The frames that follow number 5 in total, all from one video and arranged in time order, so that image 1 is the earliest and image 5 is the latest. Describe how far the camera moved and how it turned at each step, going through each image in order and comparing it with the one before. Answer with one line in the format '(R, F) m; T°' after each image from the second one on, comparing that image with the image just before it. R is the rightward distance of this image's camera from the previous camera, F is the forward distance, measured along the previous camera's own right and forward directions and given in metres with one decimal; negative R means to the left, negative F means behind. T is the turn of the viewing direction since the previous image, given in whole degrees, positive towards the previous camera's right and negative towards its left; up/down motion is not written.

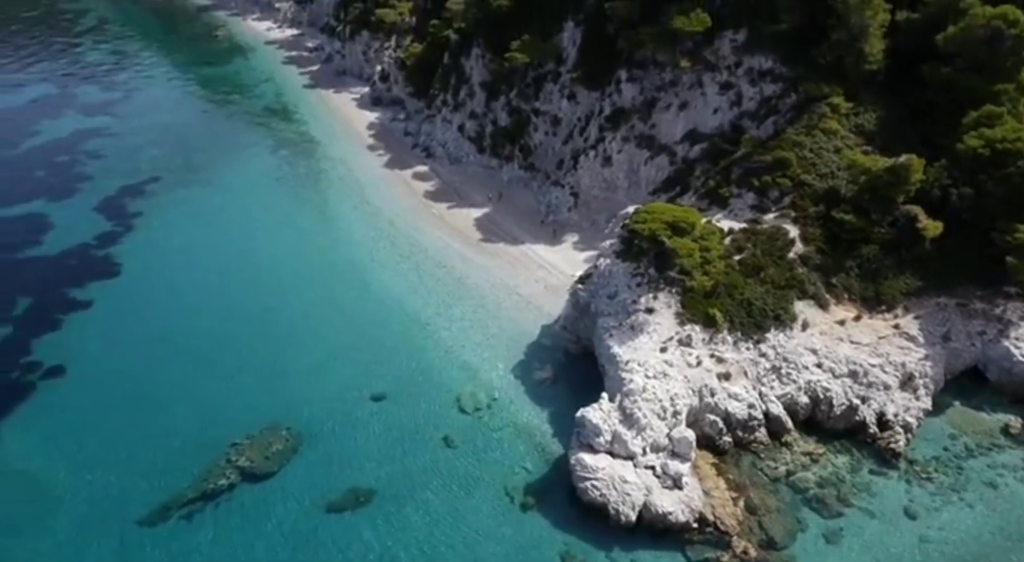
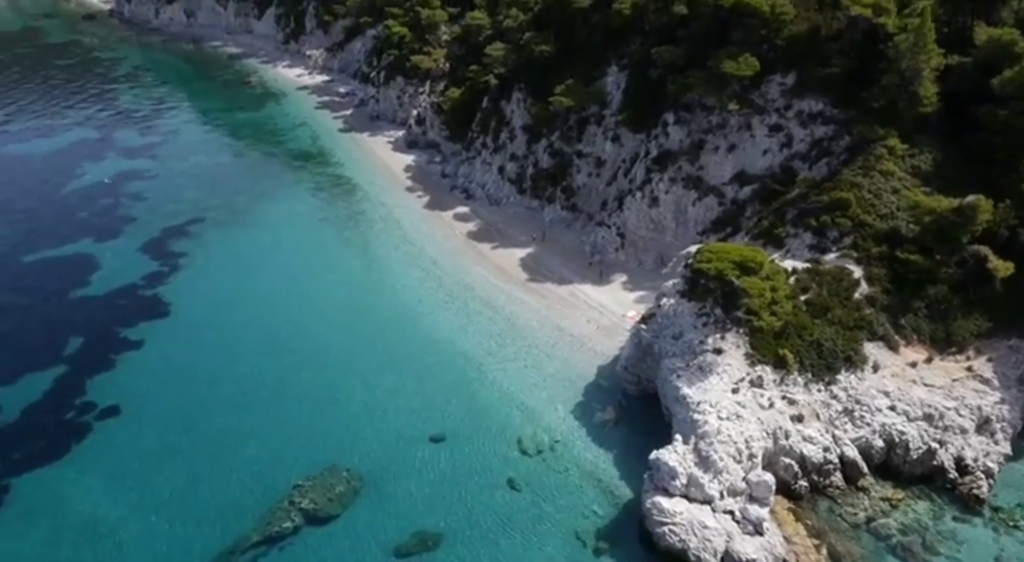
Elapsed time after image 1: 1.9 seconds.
(-2.3, +0.1) m; -1°
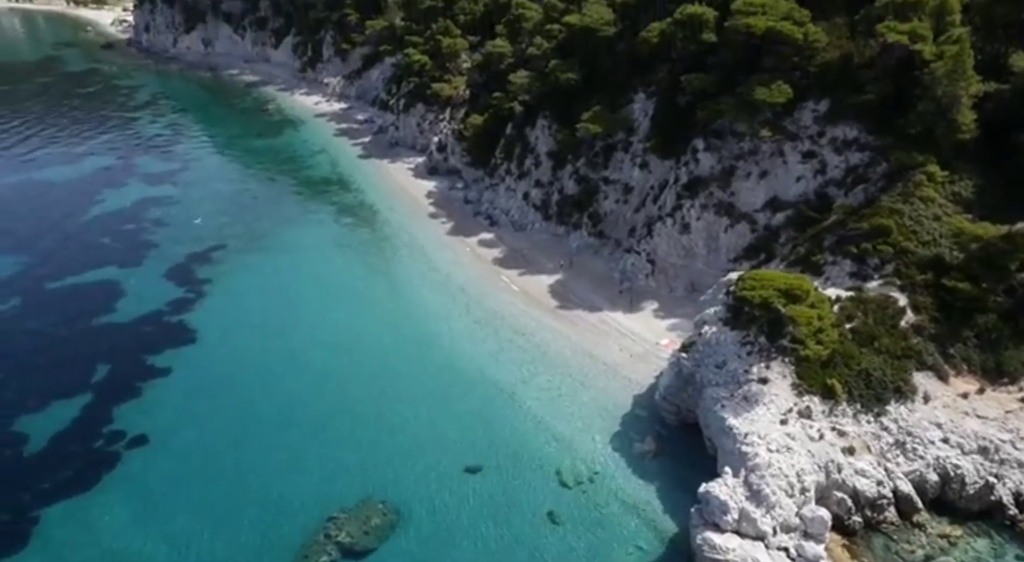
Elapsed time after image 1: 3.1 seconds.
(-1.4, +0.4) m; 0°
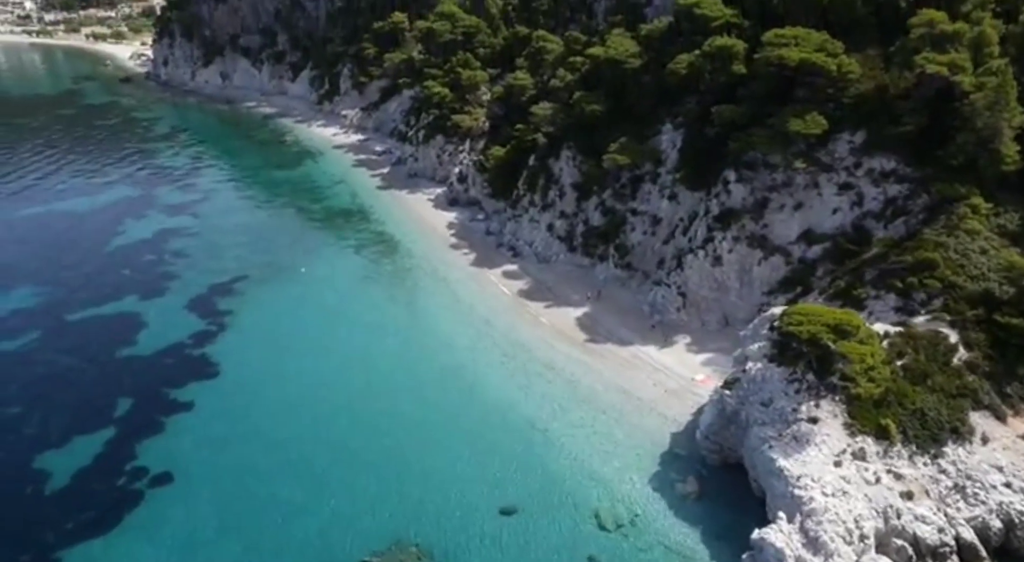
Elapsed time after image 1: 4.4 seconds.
(-1.2, +0.6) m; -1°
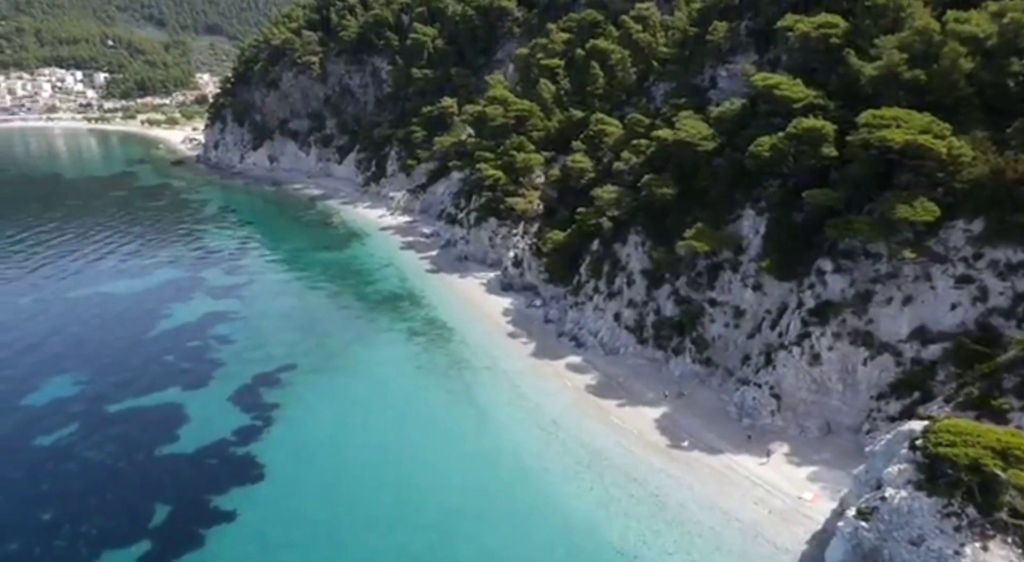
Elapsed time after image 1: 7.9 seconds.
(-2.3, +2.6) m; -3°
